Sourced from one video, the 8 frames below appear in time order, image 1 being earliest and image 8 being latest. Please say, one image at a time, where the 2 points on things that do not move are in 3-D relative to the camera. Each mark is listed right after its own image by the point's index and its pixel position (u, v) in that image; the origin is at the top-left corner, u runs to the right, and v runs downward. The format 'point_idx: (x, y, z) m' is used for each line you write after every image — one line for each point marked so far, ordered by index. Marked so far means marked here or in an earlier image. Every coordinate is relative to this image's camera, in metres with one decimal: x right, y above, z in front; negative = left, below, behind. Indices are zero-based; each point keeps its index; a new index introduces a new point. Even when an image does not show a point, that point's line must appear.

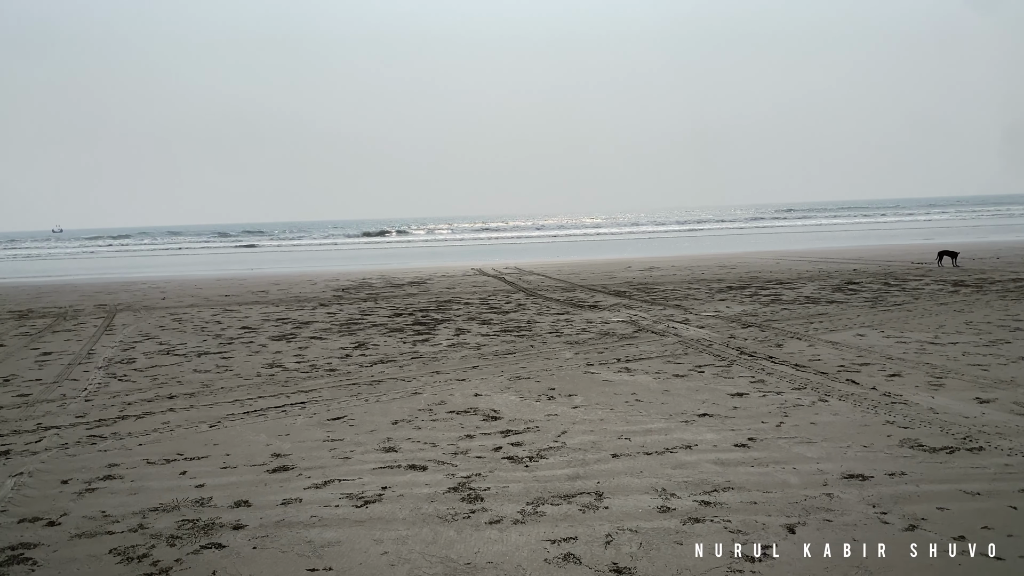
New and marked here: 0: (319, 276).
0: (-4.5, +0.3, +19.3) m
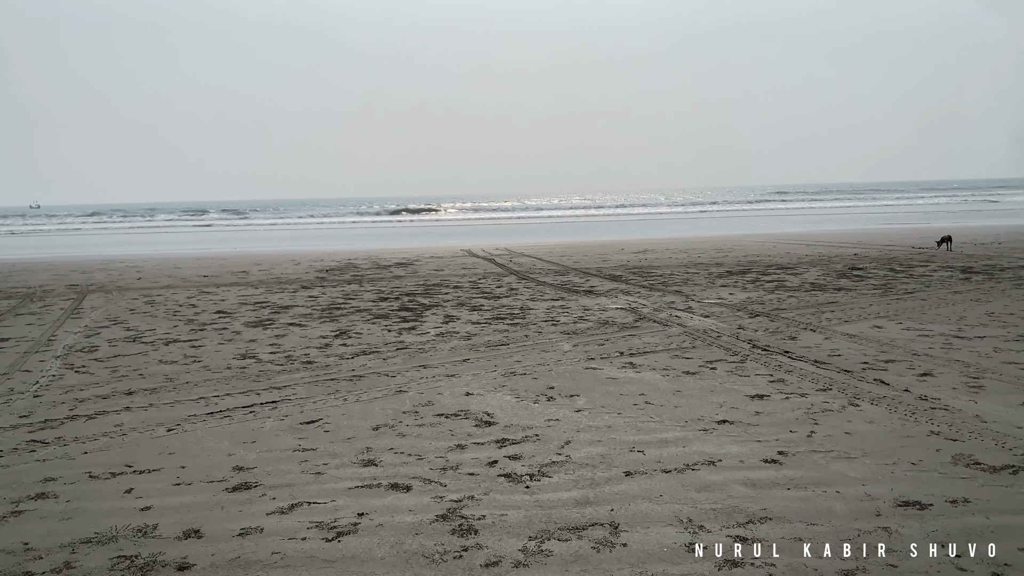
0: (-4.7, +0.7, +18.7) m
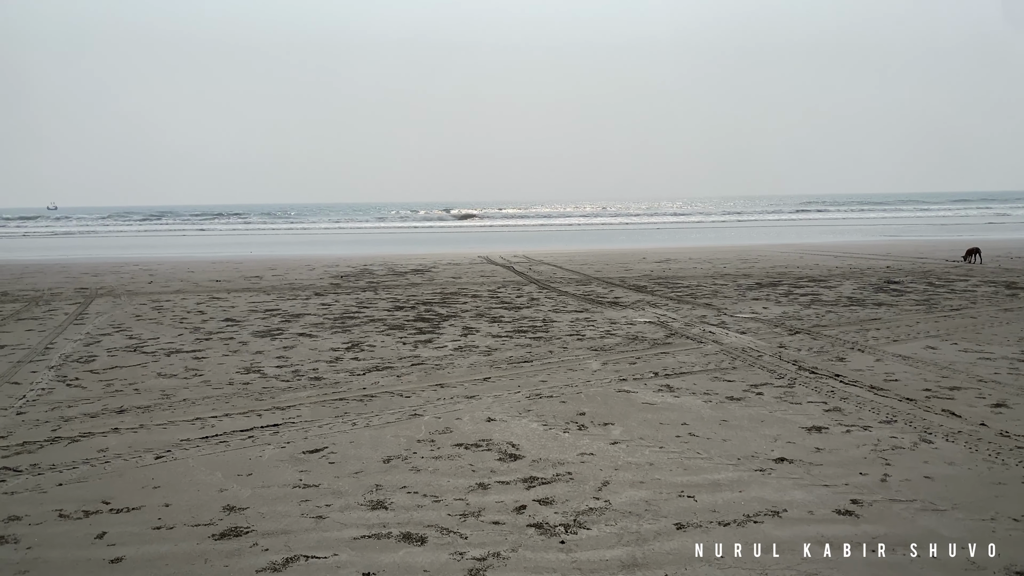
0: (-4.3, +0.6, +18.3) m
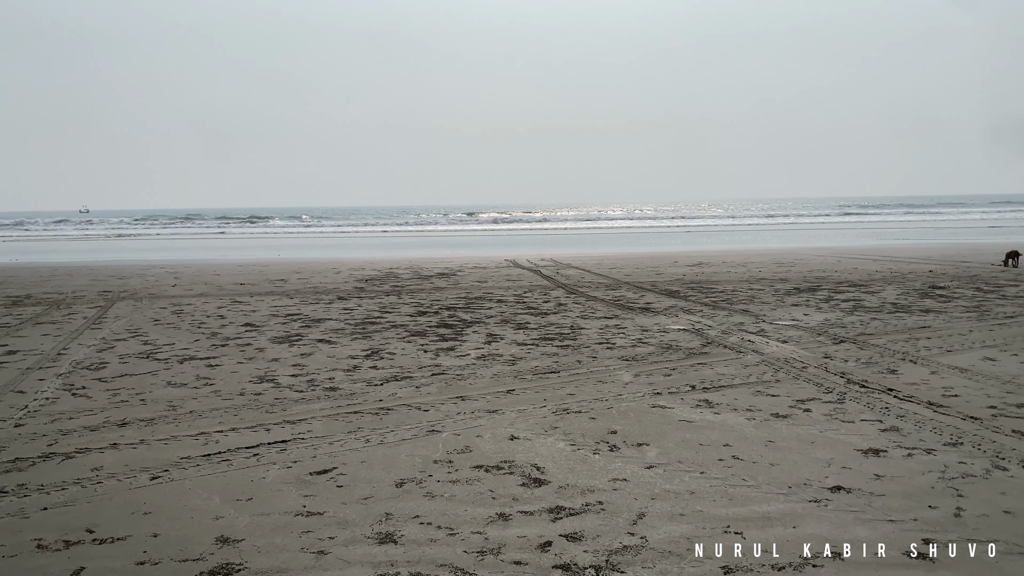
0: (-3.7, +0.5, +18.1) m
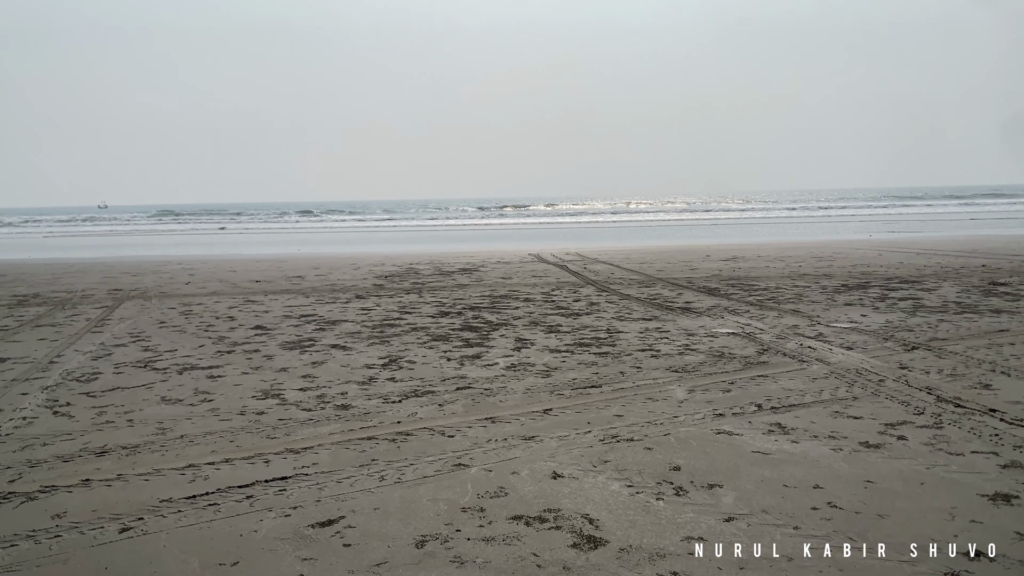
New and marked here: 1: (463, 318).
0: (-3.1, +0.6, +17.5) m
1: (-0.5, -0.3, +8.2) m
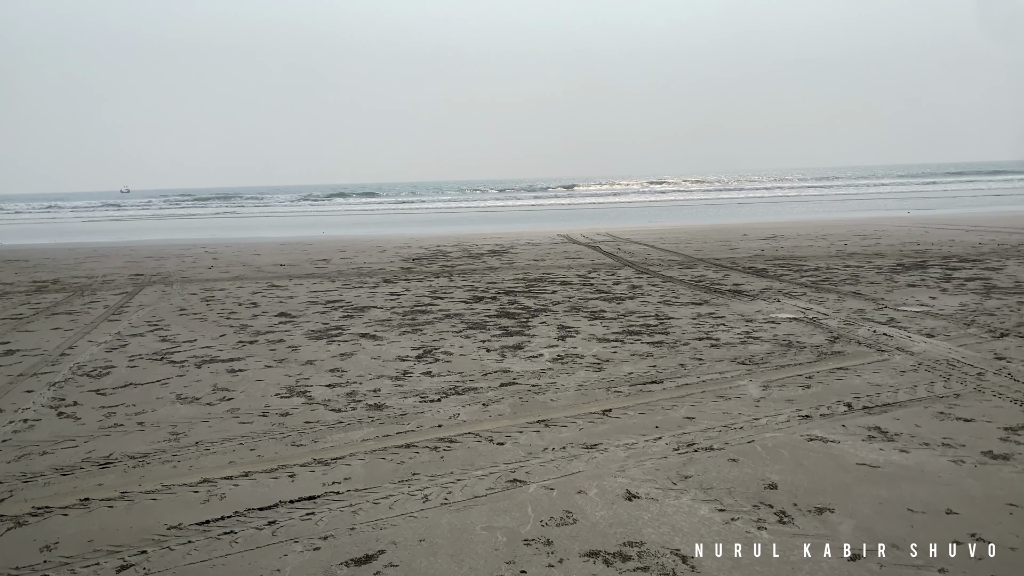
0: (-2.5, +1.0, +17.1) m
1: (-0.1, -0.1, +7.7) m
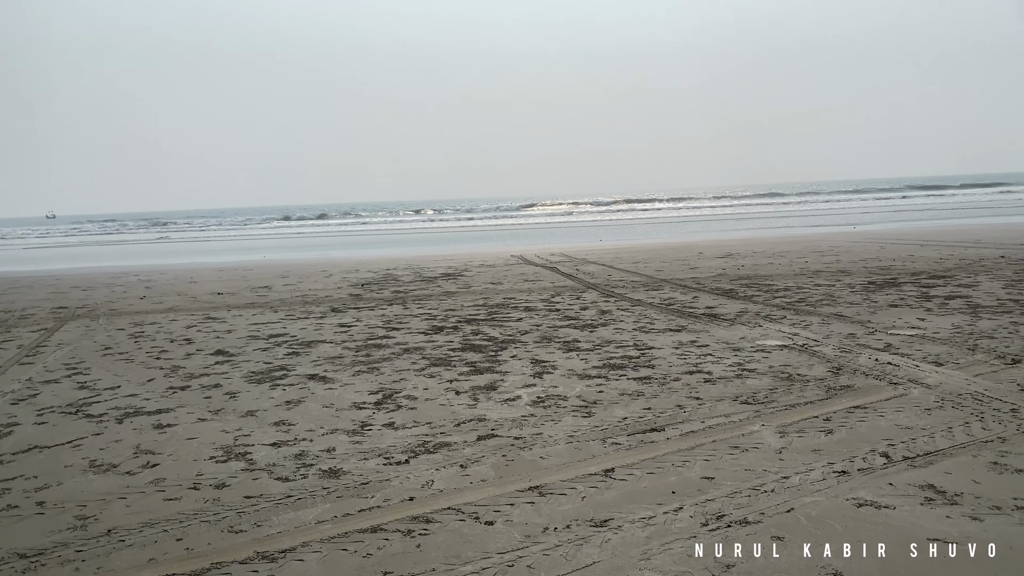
0: (-3.5, +0.4, +16.3) m
1: (-0.4, -0.4, +7.1) m
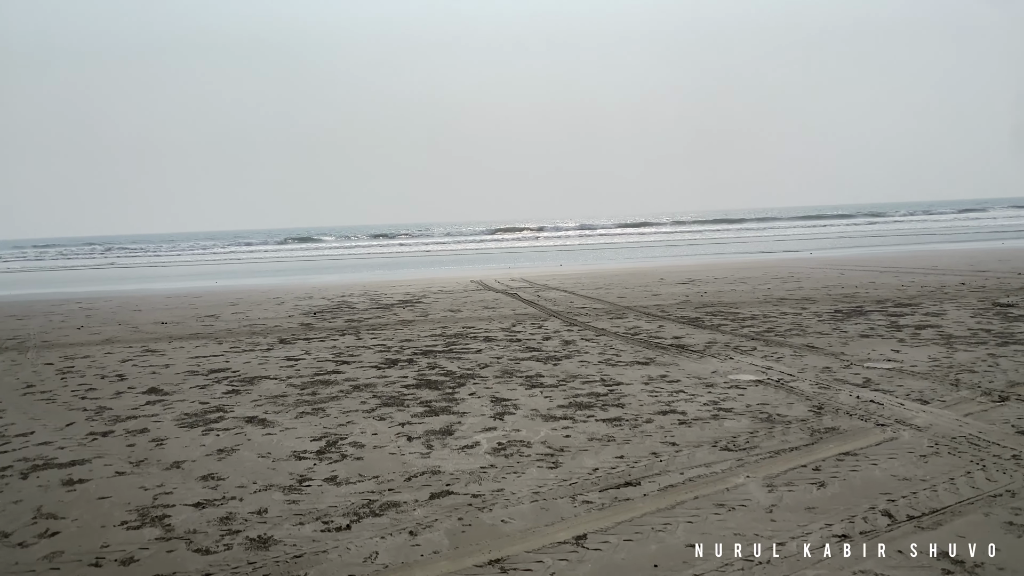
0: (-4.2, -0.1, +15.7) m
1: (-0.8, -0.6, +6.6) m
